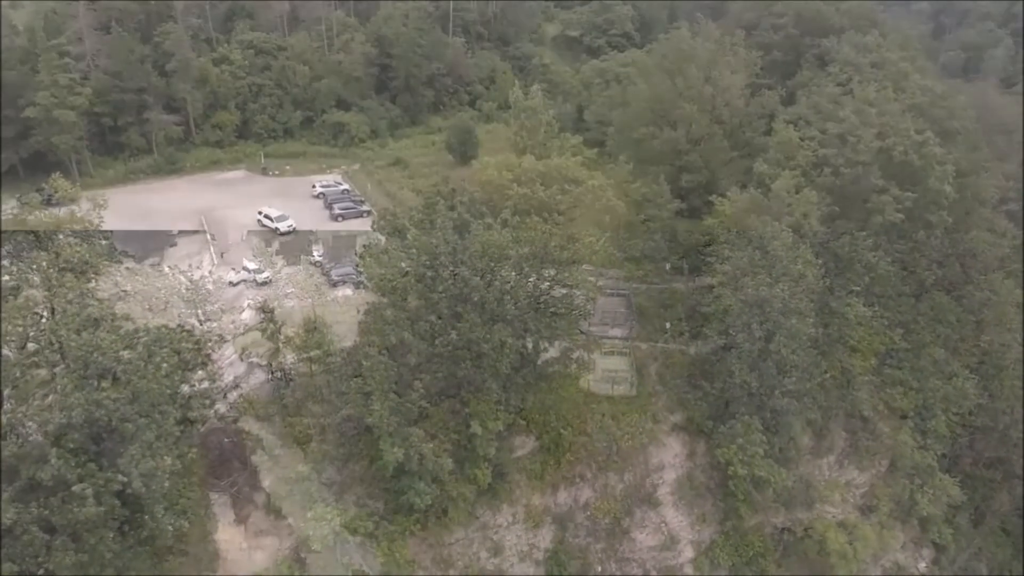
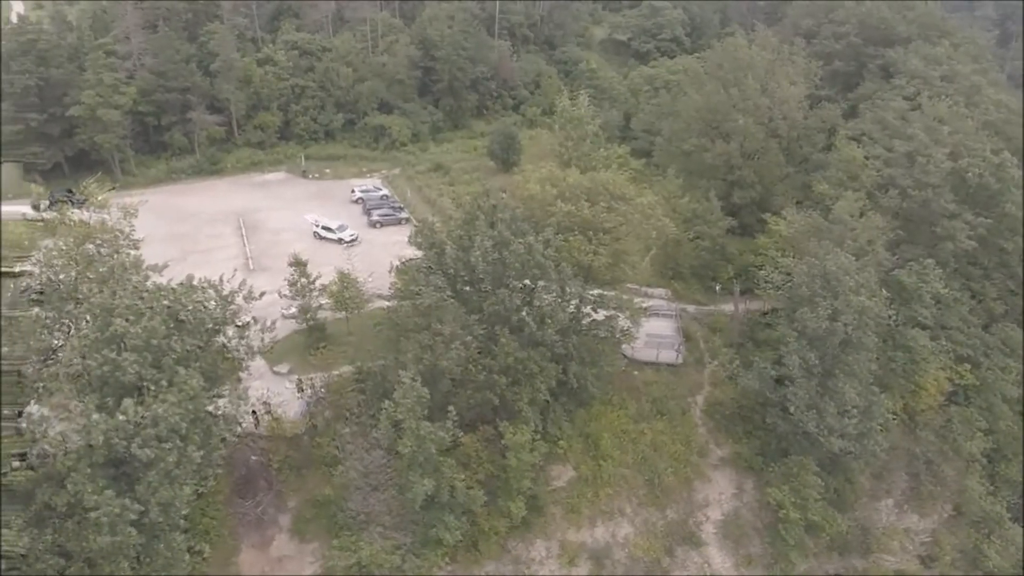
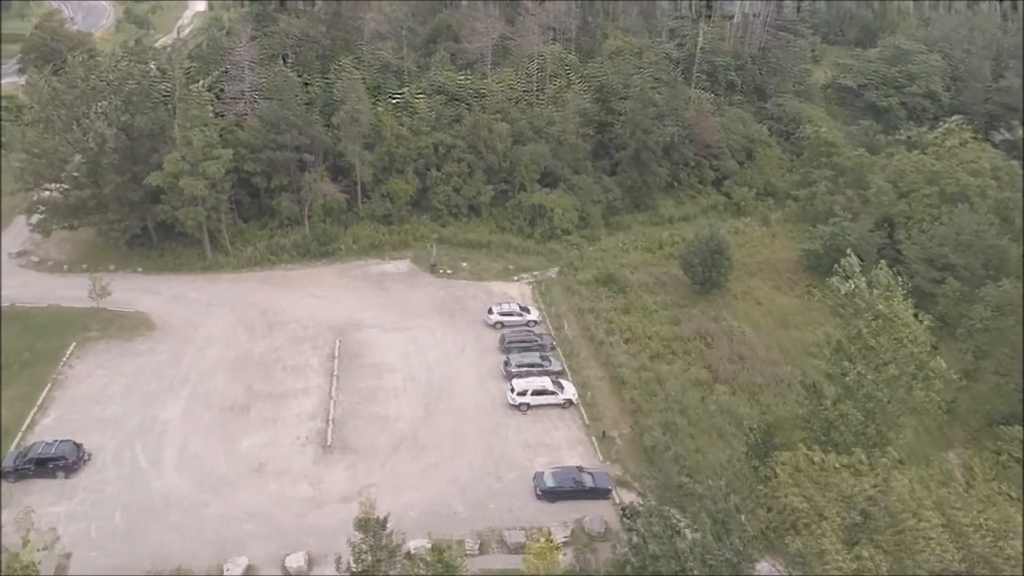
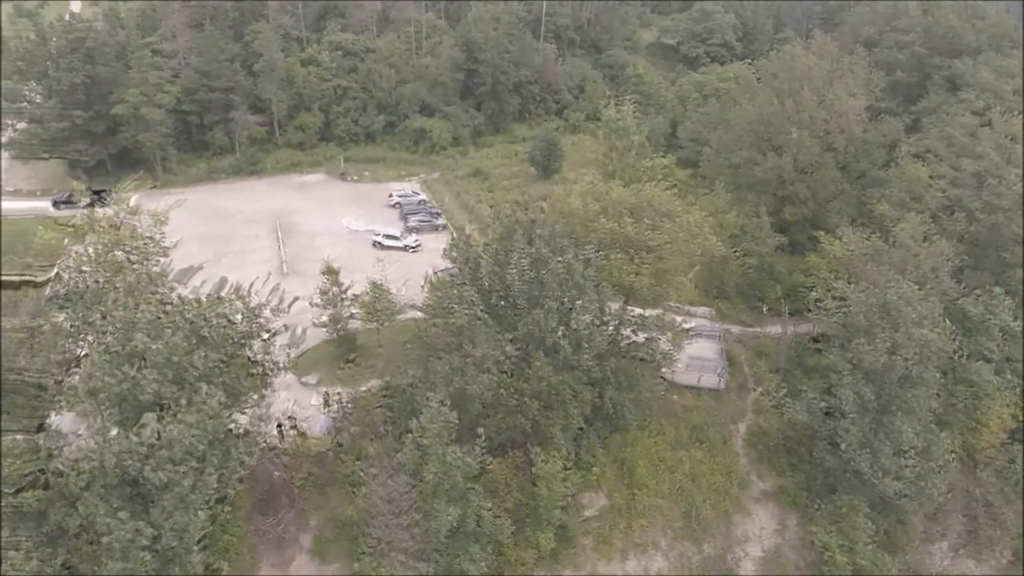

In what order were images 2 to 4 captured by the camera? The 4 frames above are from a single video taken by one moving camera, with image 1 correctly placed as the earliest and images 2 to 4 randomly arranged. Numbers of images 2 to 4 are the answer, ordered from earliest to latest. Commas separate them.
2, 4, 3
